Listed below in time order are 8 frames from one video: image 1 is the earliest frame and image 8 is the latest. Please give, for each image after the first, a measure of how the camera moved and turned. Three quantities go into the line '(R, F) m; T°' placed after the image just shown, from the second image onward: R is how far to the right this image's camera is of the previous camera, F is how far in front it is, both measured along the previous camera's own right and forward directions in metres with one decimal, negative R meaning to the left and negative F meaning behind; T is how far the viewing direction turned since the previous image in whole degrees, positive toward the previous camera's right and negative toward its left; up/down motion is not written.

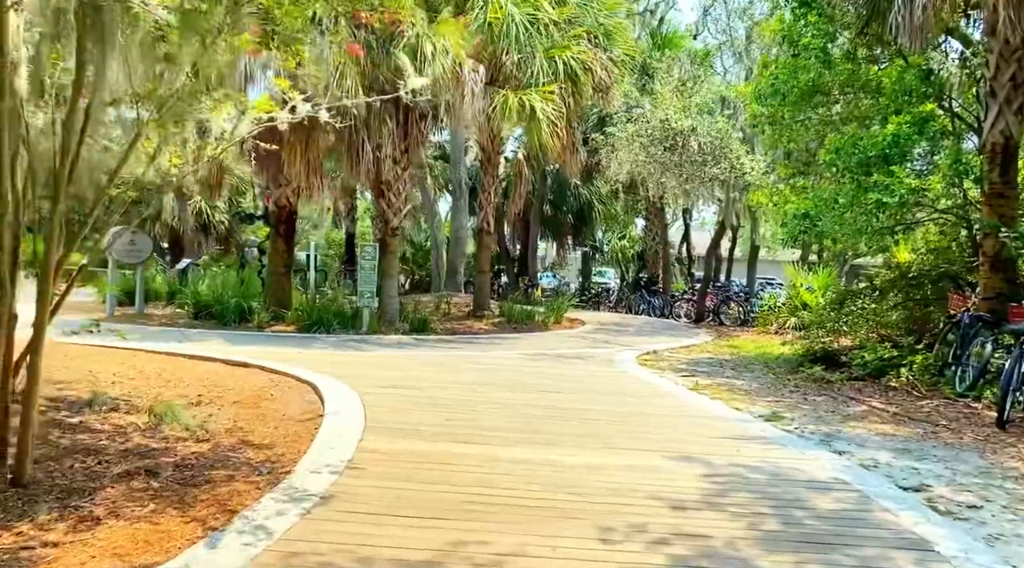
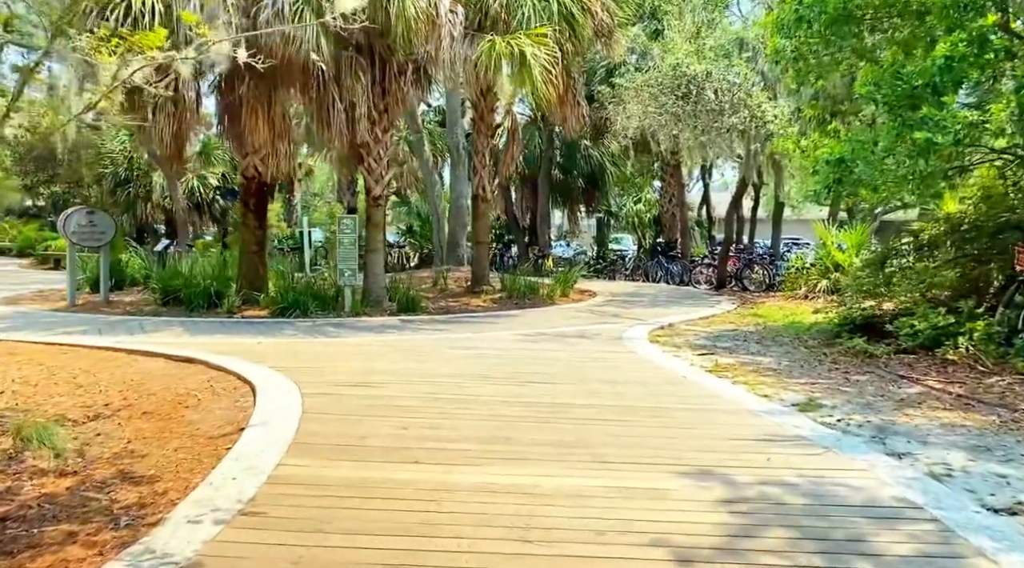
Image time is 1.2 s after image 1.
(+0.4, +1.5) m; -2°
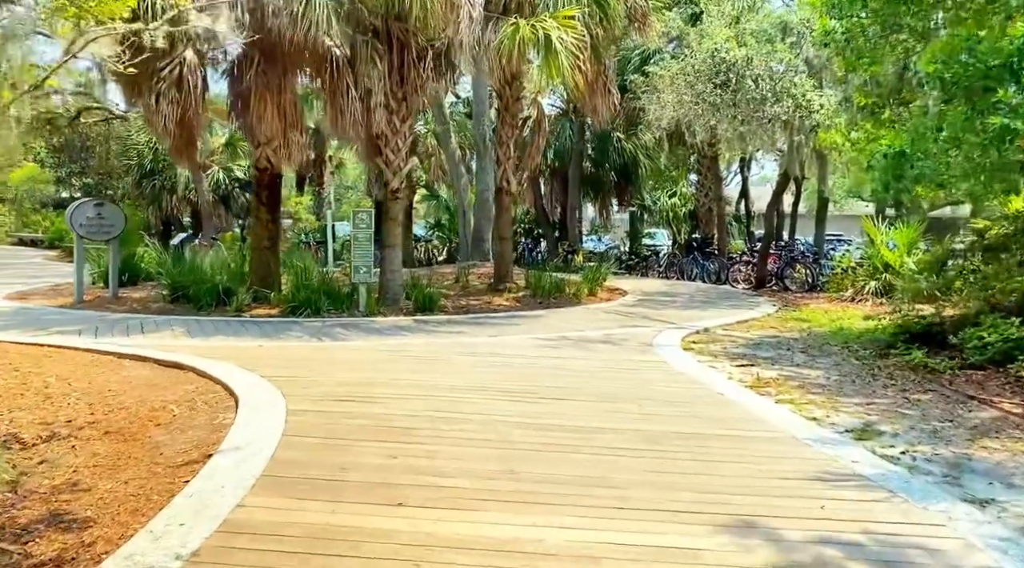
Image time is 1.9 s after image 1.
(+0.2, +0.8) m; -2°
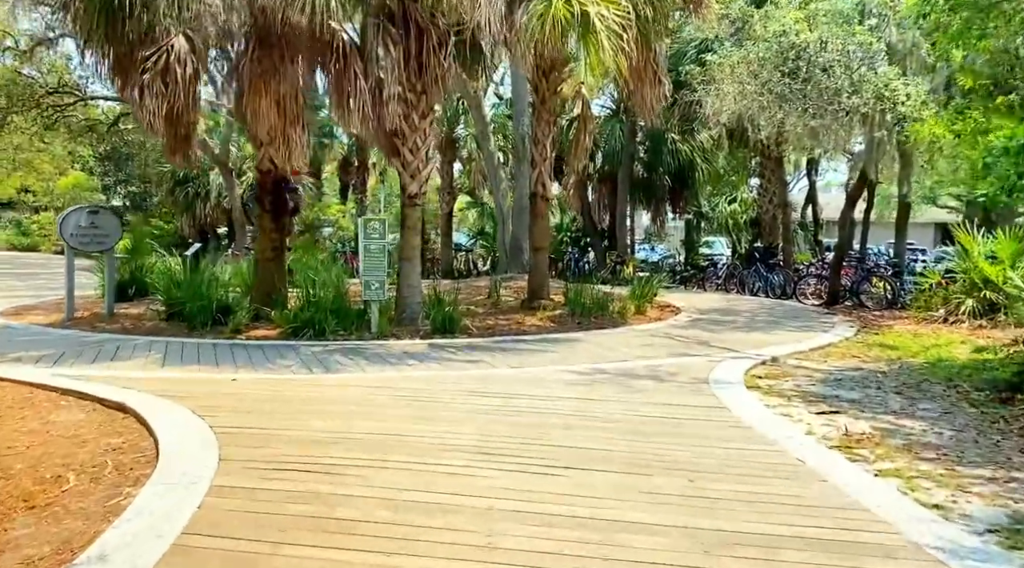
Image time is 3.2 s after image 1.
(+0.3, +1.7) m; -4°
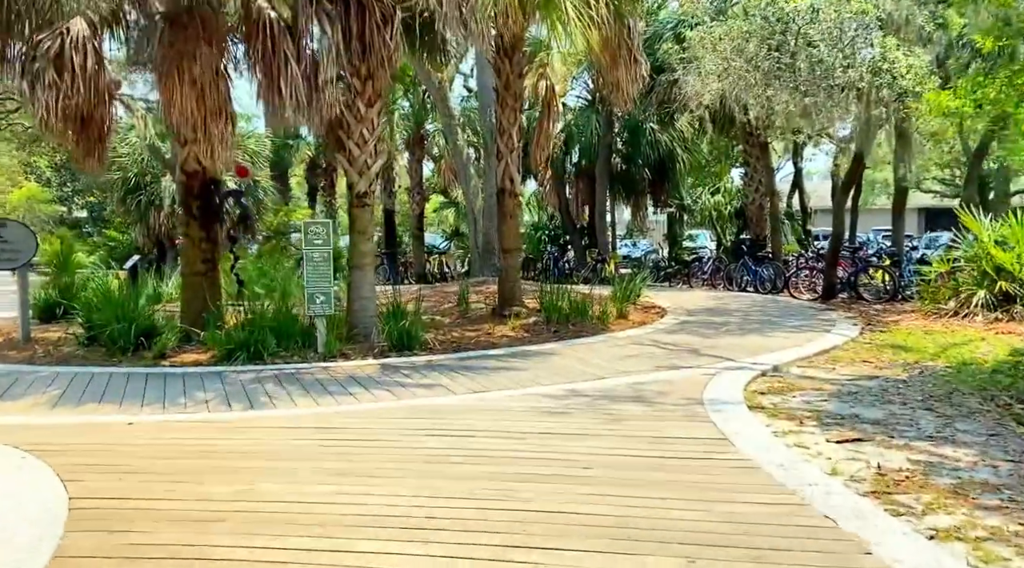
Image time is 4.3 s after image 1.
(+0.2, +1.3) m; +1°
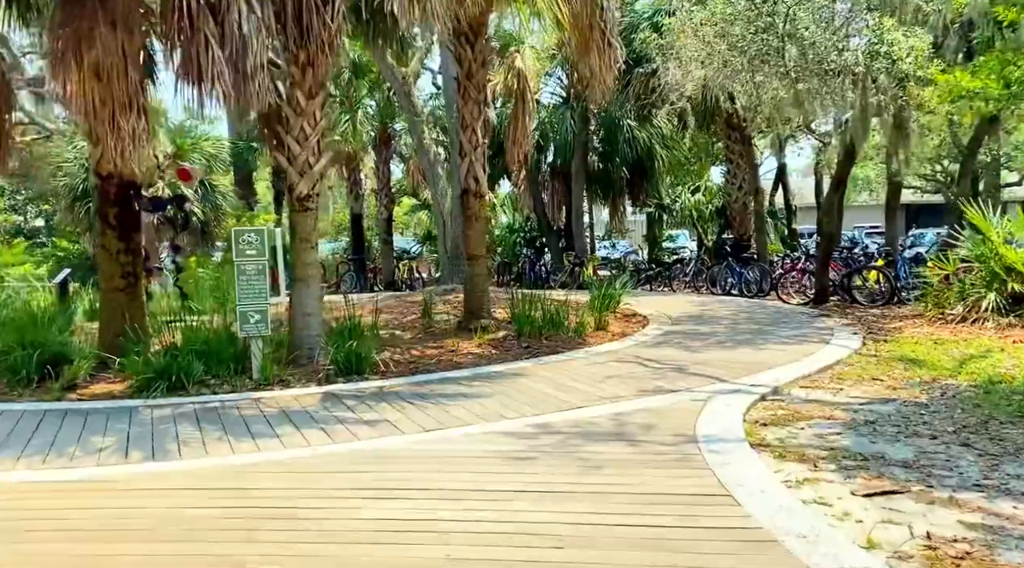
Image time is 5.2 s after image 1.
(+0.2, +1.2) m; +1°
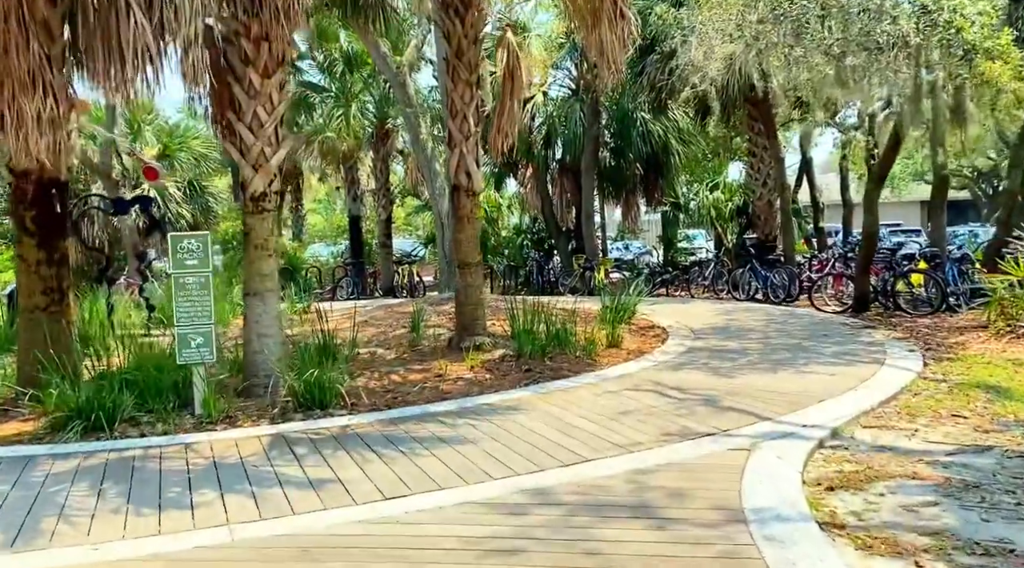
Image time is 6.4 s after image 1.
(+0.2, +1.5) m; -1°
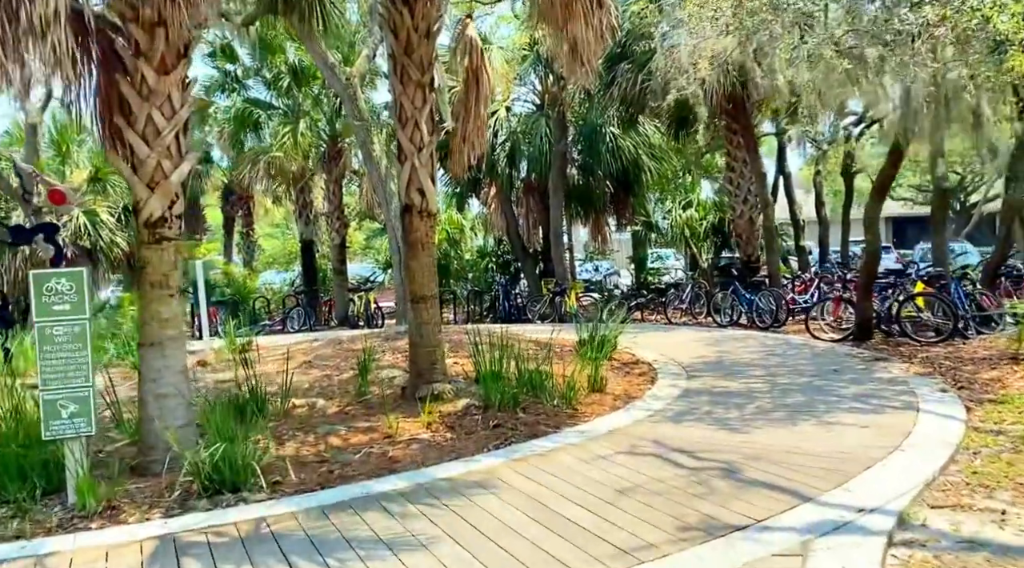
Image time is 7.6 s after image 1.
(0.0, +1.5) m; +2°
